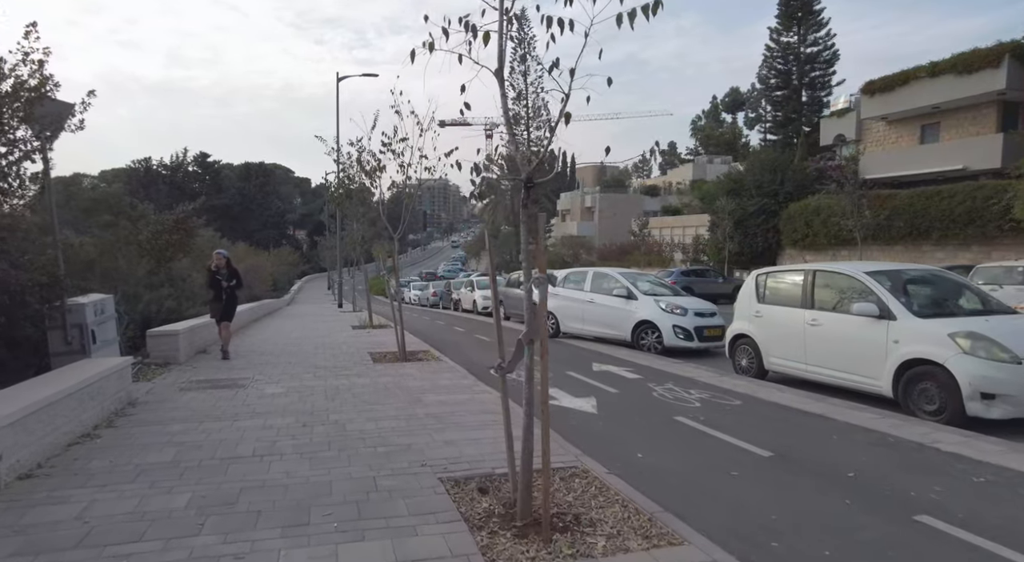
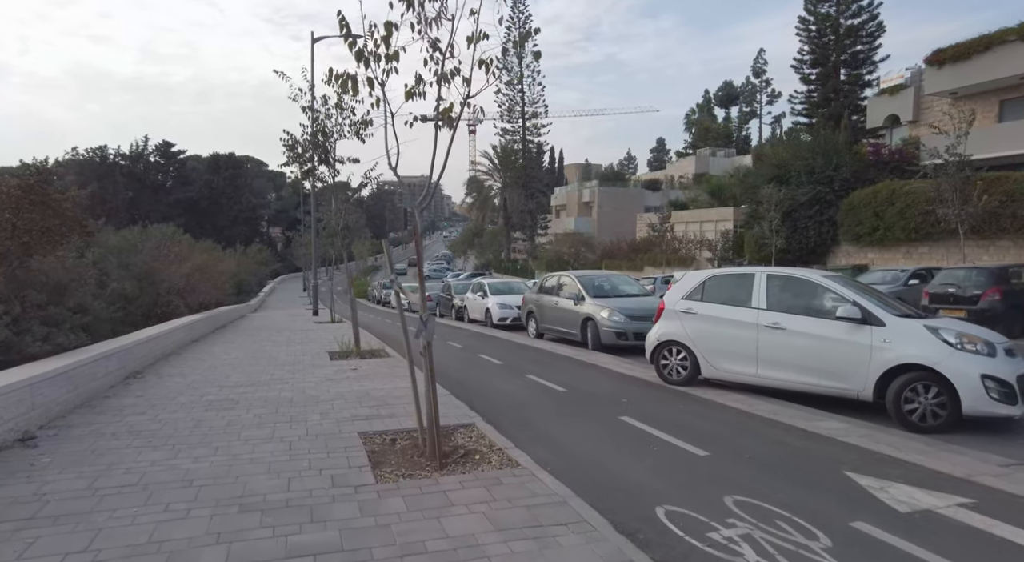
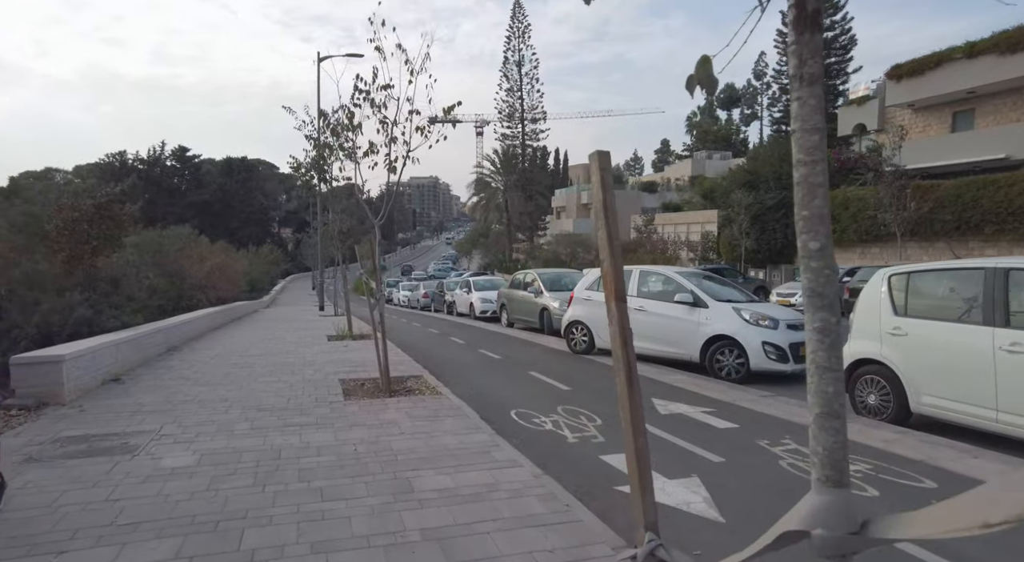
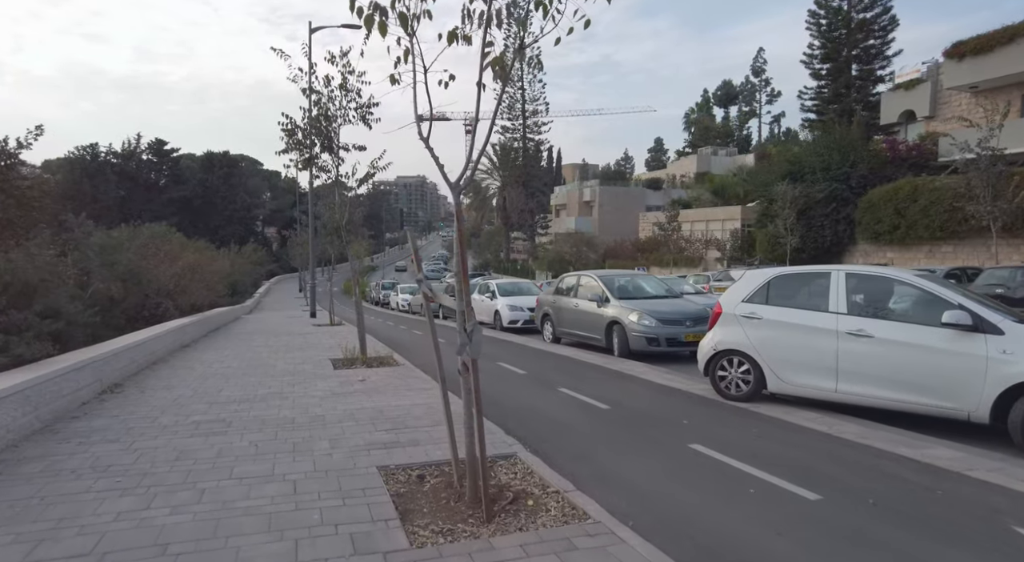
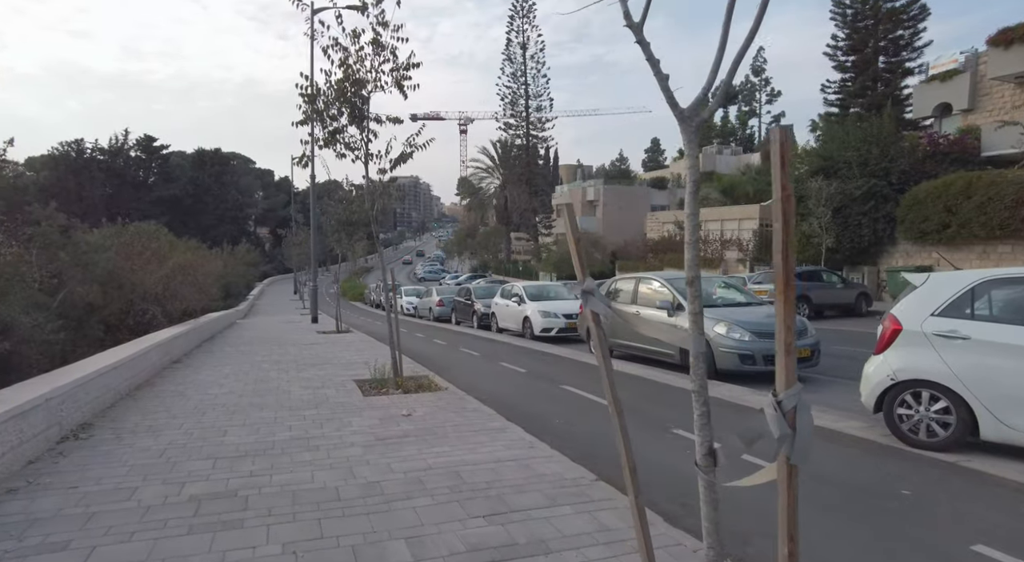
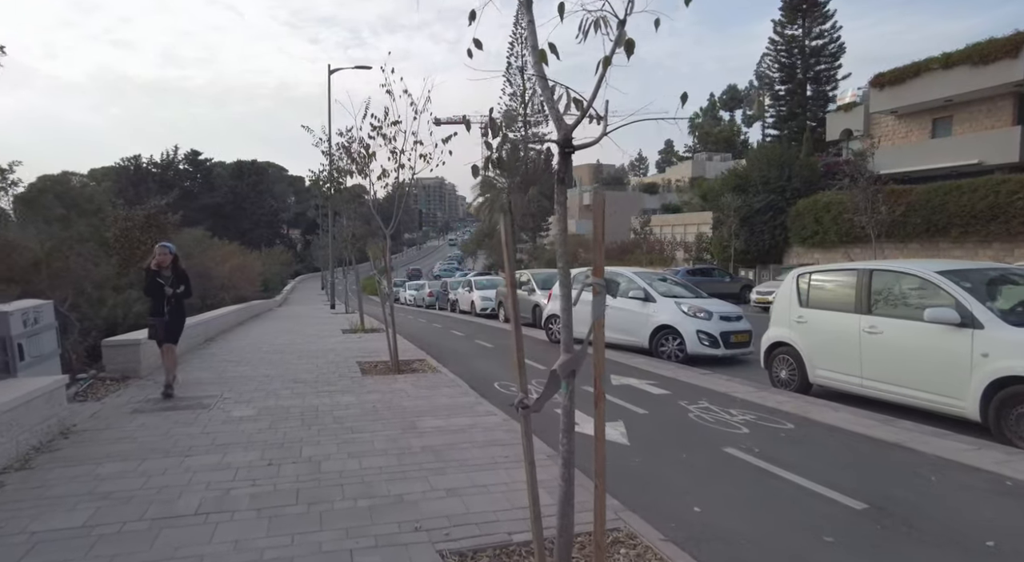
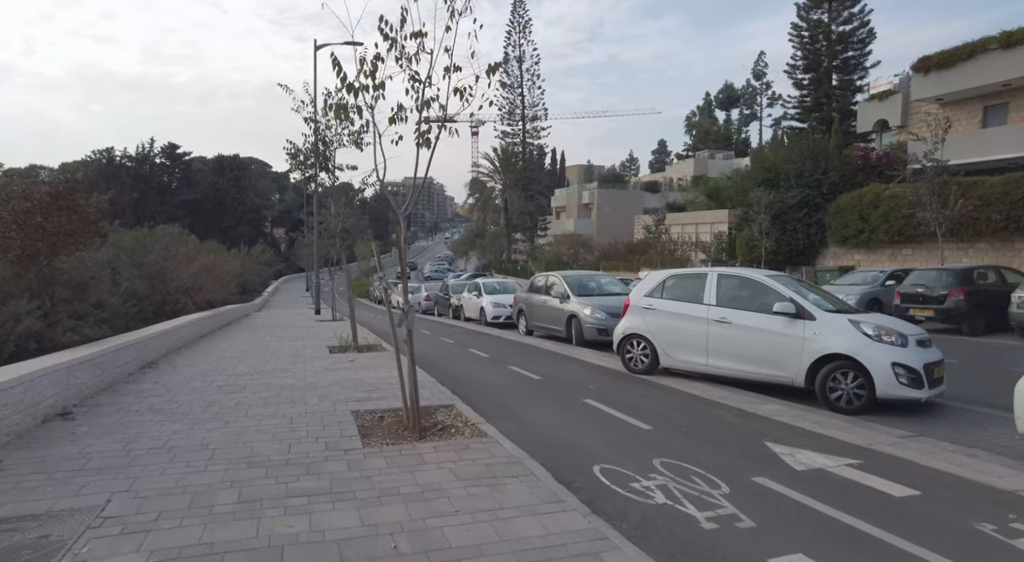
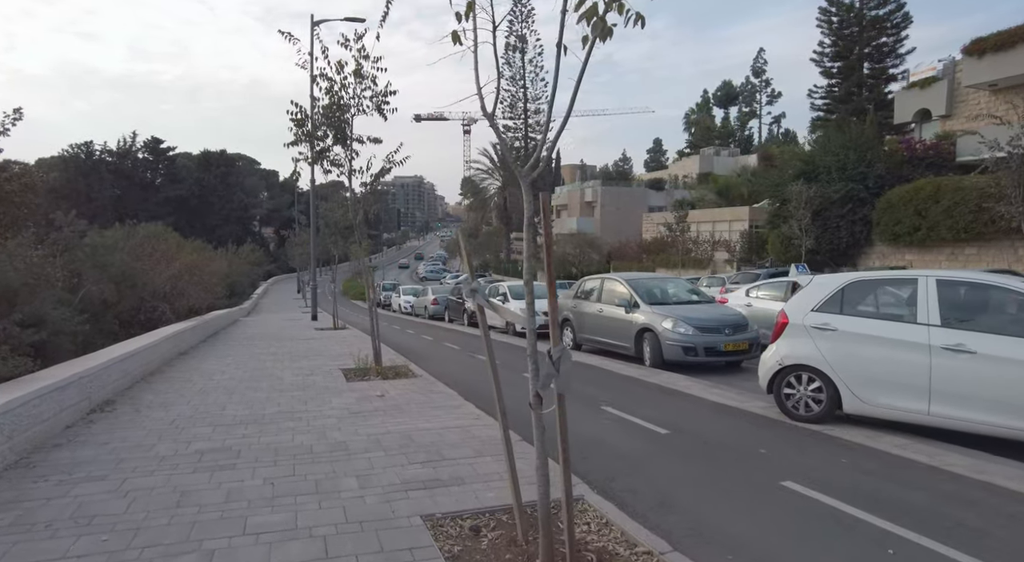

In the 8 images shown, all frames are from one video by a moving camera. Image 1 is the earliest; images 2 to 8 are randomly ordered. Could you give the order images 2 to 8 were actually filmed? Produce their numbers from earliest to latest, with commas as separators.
6, 3, 7, 2, 4, 8, 5
